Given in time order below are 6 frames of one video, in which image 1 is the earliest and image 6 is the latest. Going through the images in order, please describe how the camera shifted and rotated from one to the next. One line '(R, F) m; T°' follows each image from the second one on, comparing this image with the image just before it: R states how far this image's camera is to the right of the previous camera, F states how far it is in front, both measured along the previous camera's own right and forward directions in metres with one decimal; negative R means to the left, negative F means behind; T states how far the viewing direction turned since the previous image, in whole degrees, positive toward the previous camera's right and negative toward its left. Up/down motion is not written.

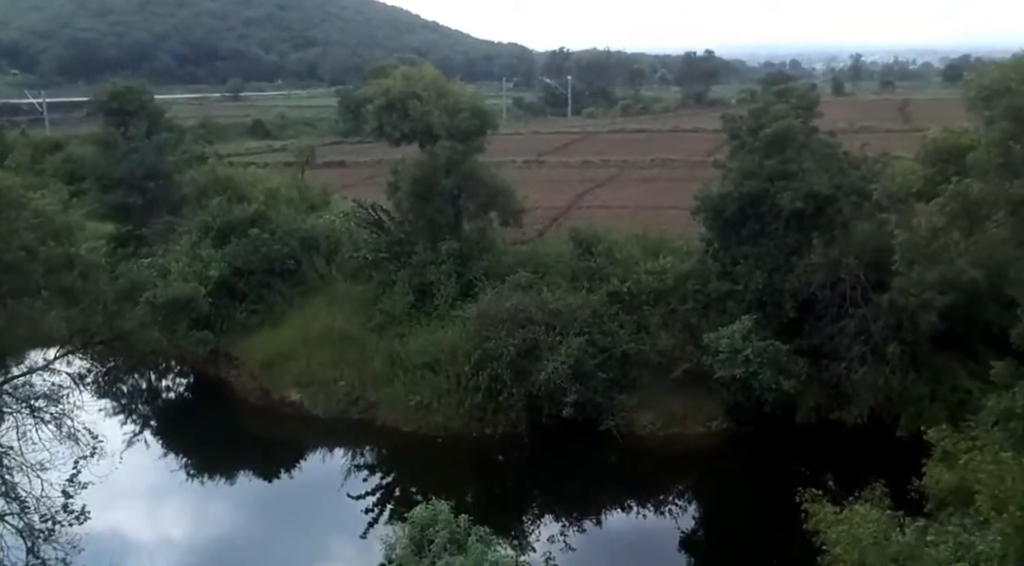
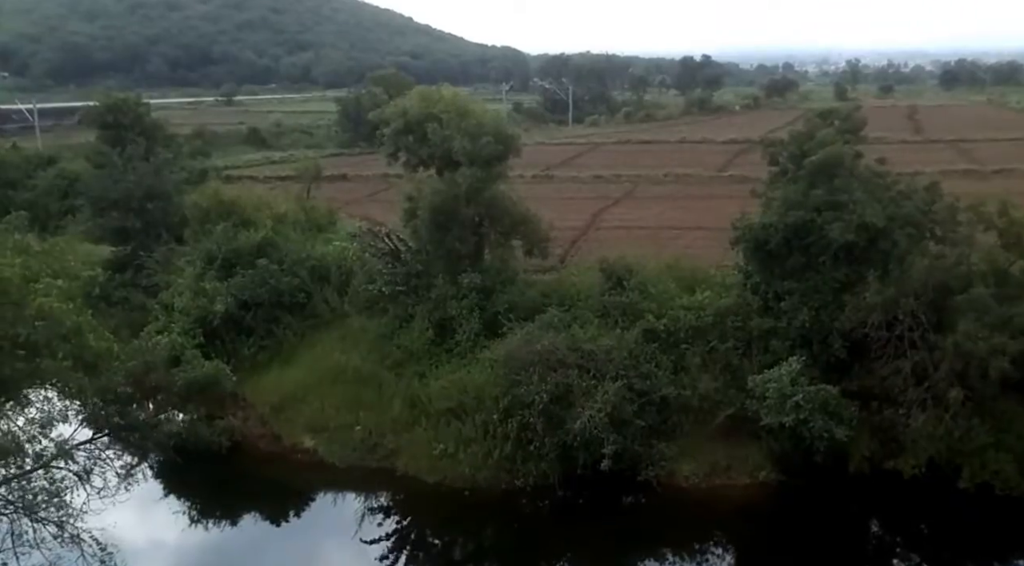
(-0.6, +1.0) m; 0°
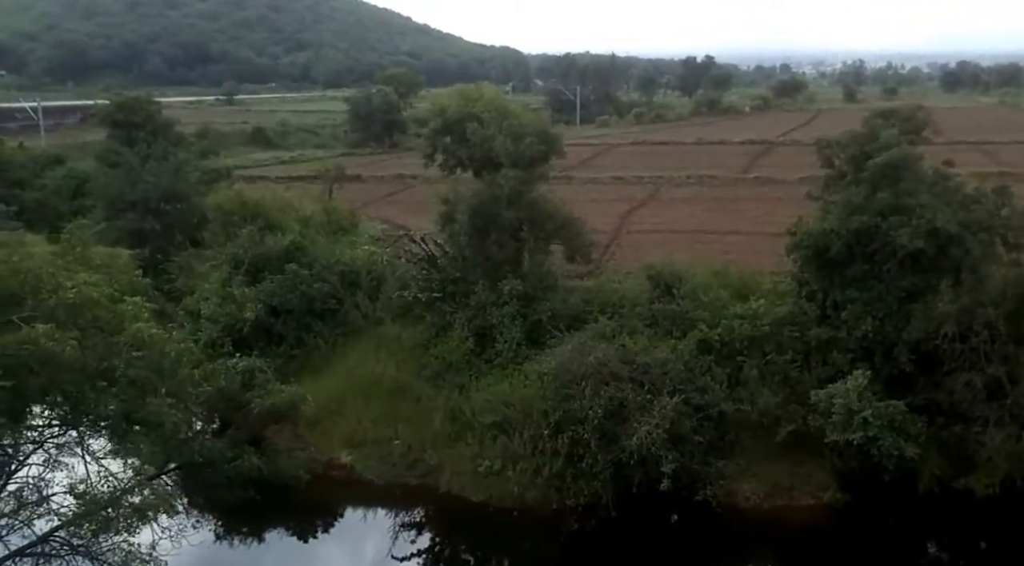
(-0.8, +0.7) m; 0°
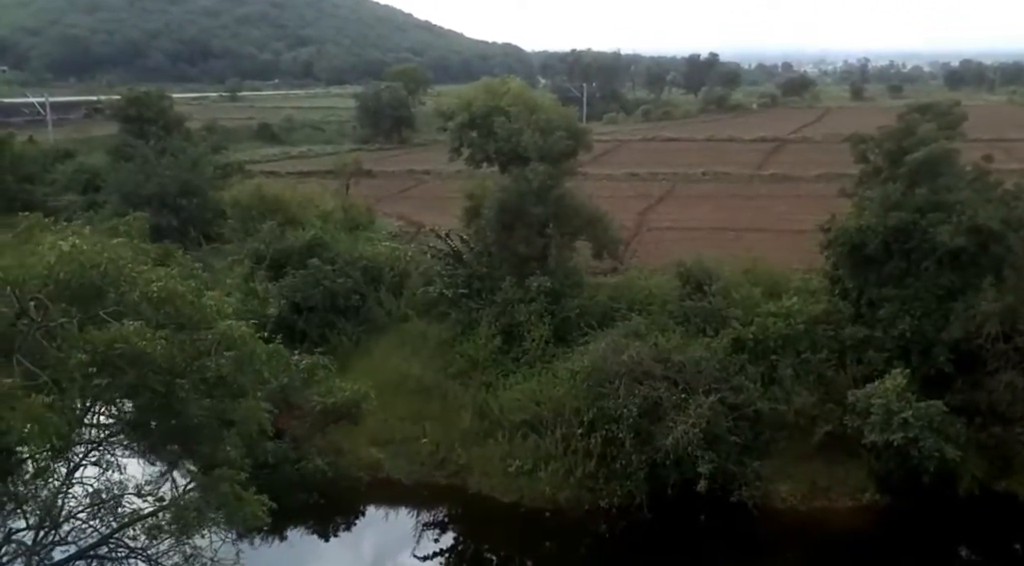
(-0.5, +0.2) m; 0°
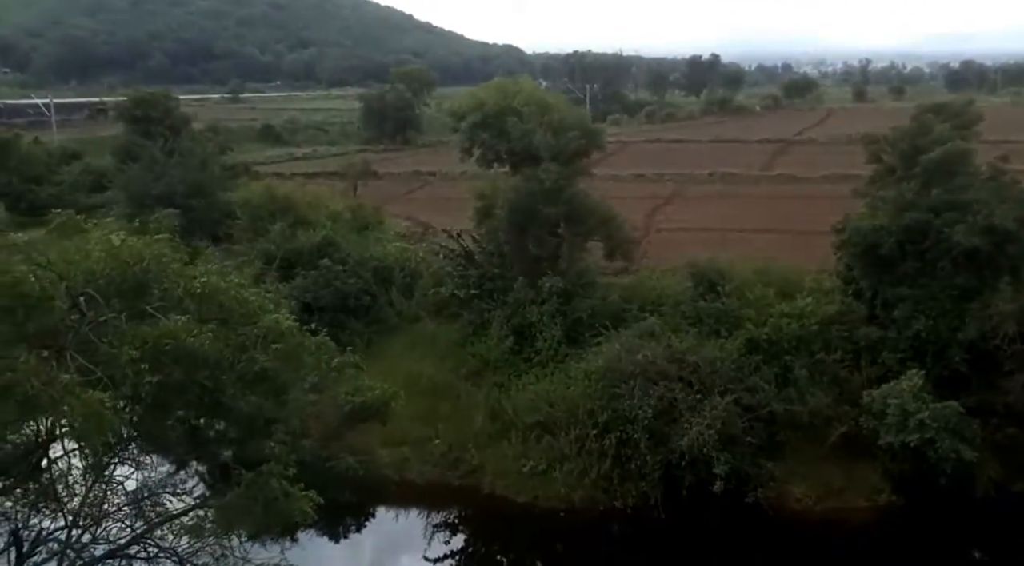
(-0.2, 0.0) m; 0°
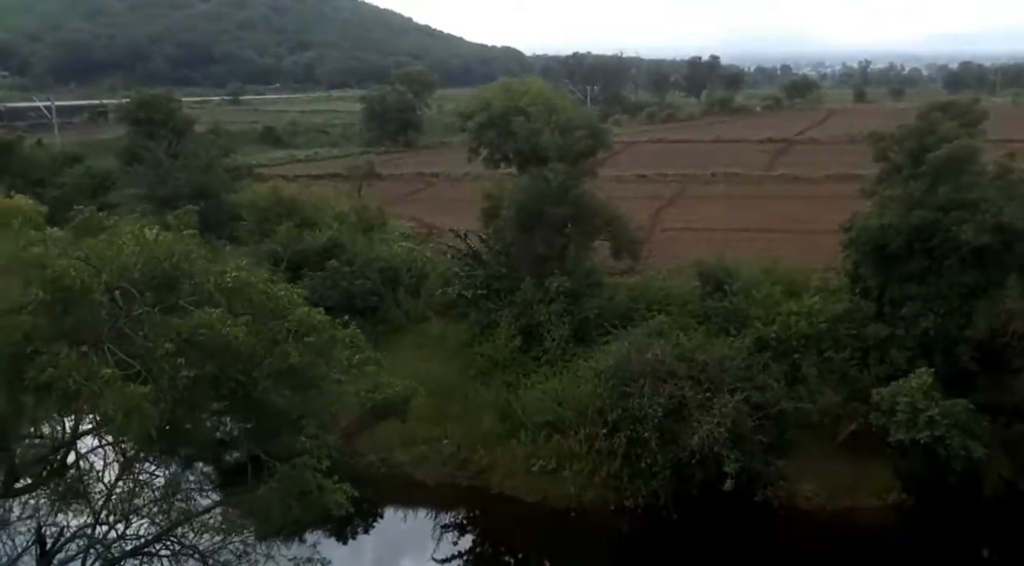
(-0.1, 0.0) m; 0°
